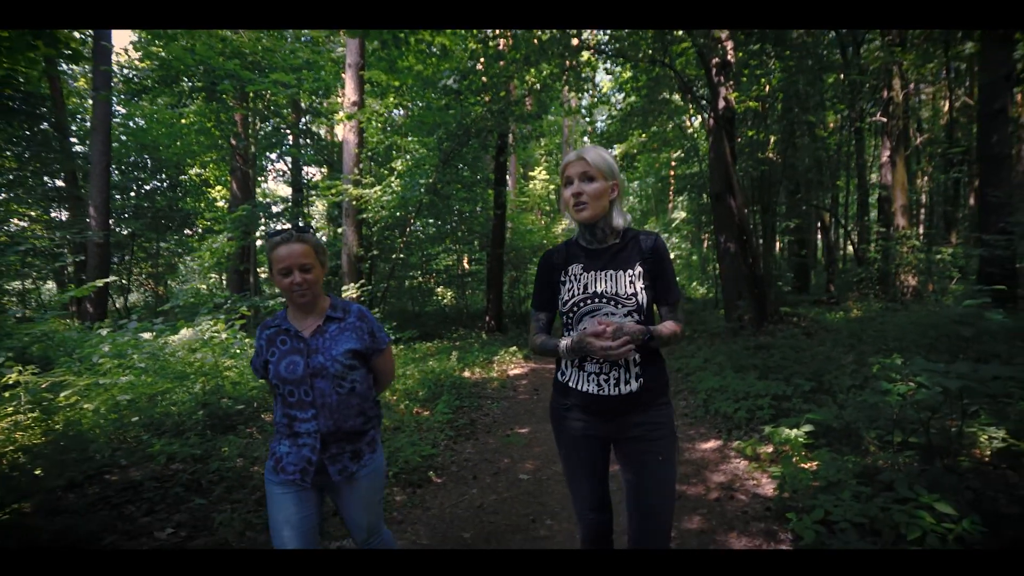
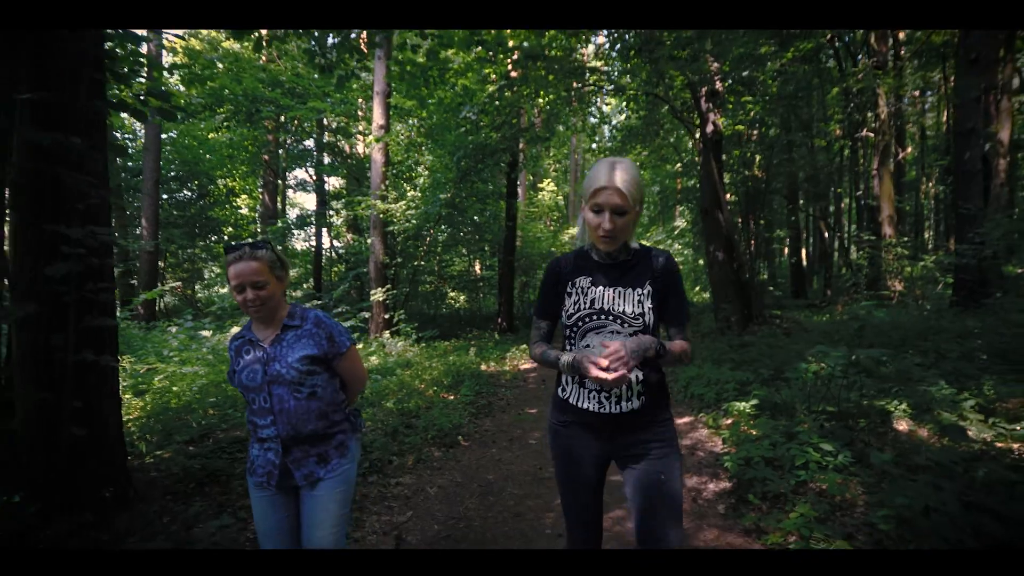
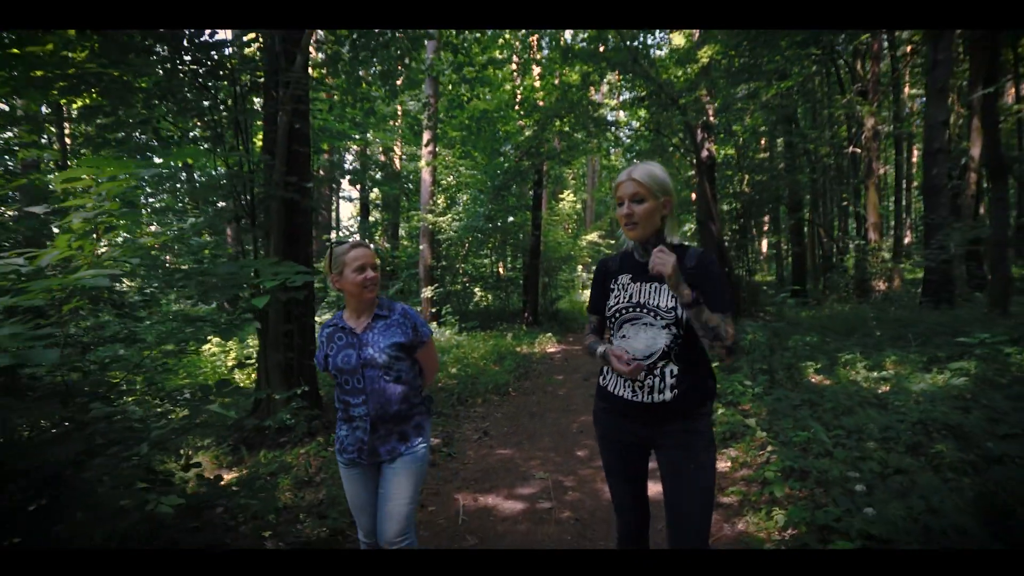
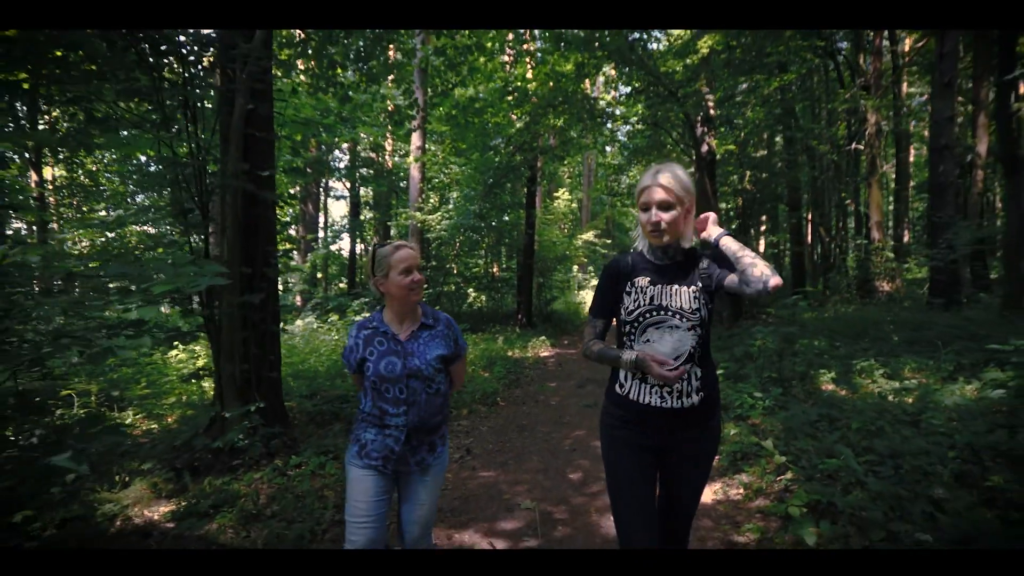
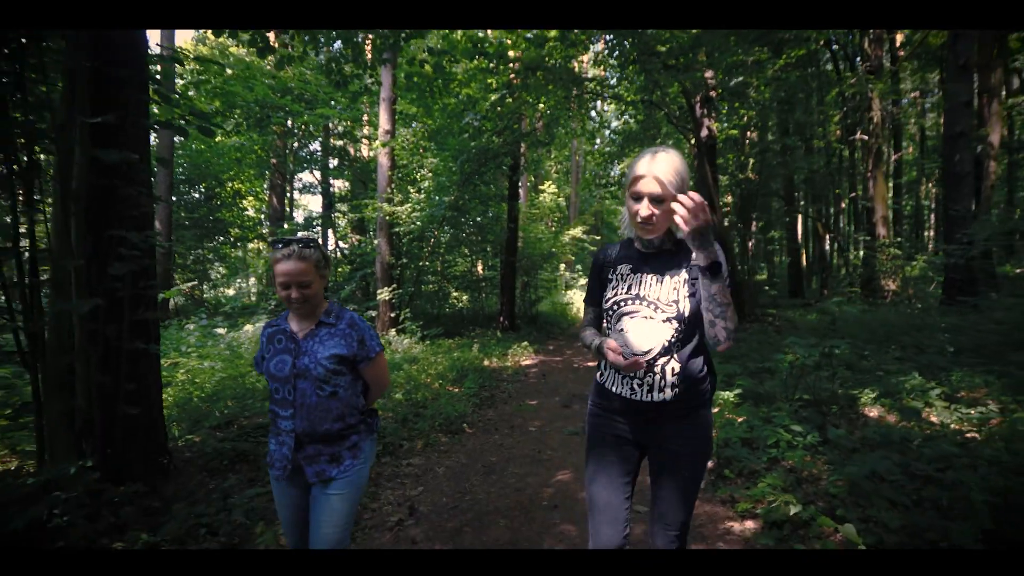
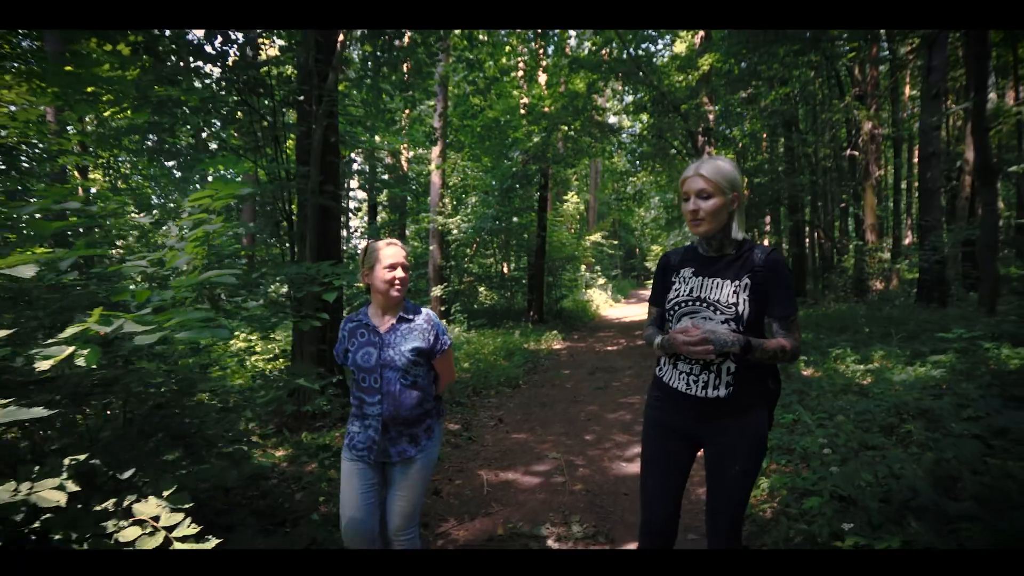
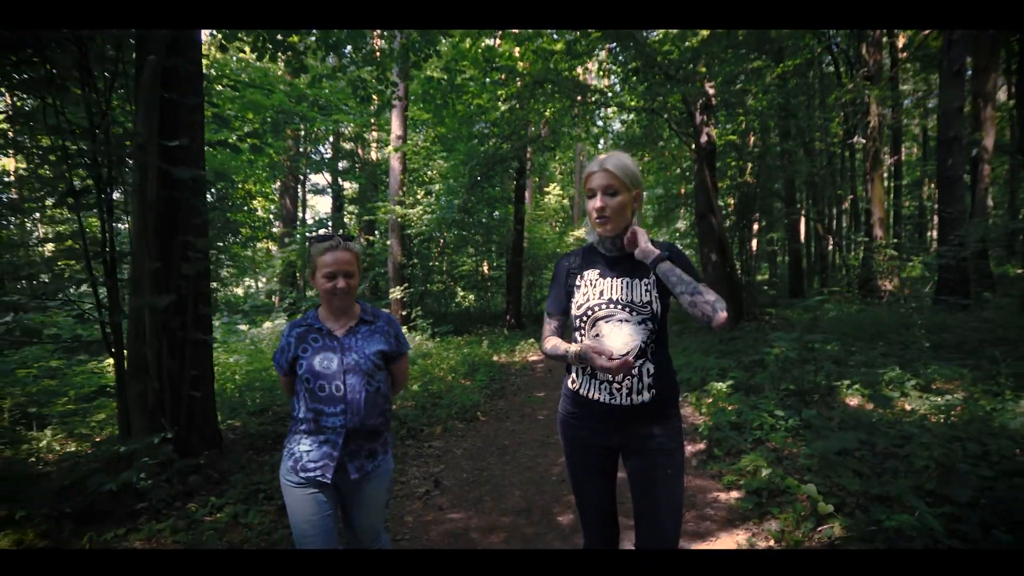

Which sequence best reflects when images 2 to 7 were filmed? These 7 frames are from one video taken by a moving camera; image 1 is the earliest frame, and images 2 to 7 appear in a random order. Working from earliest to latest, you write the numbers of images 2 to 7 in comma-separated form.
2, 5, 7, 4, 3, 6
